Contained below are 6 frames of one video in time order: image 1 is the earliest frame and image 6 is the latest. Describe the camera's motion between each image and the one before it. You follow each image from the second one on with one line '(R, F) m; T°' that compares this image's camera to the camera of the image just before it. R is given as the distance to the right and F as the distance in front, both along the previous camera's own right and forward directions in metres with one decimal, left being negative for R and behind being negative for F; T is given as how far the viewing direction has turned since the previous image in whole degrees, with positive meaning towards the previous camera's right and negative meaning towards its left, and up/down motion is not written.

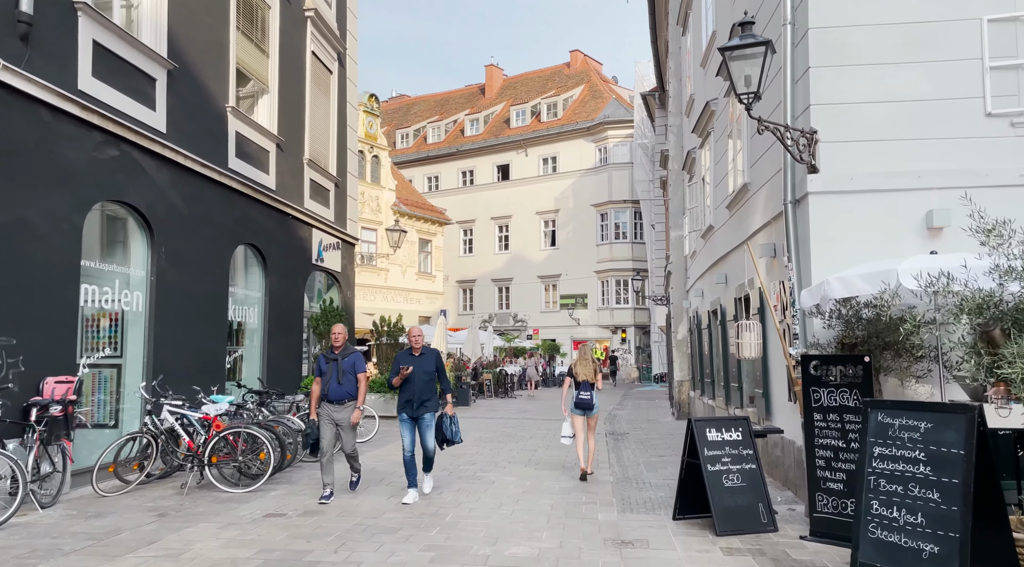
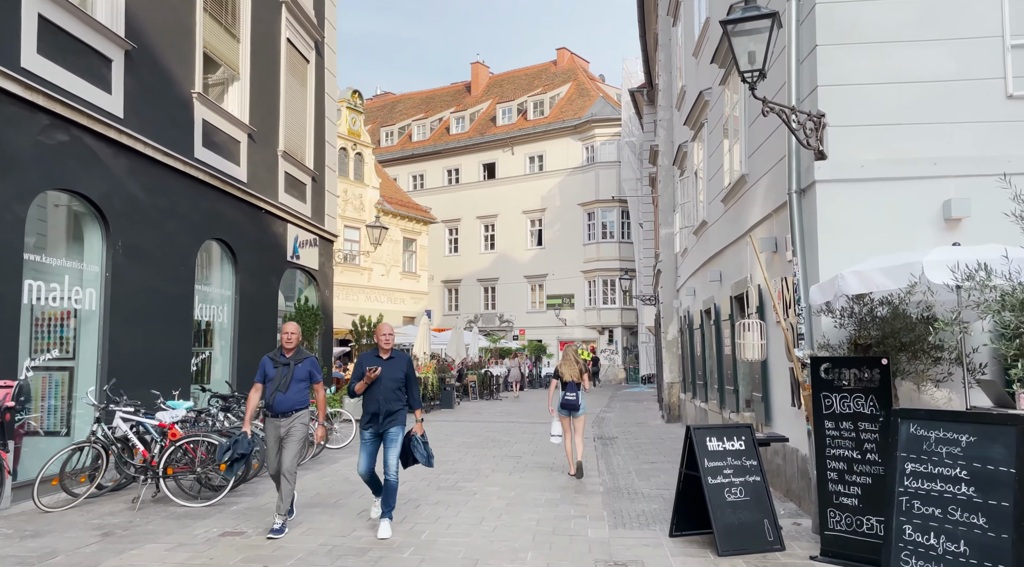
(0.0, +0.6) m; +1°
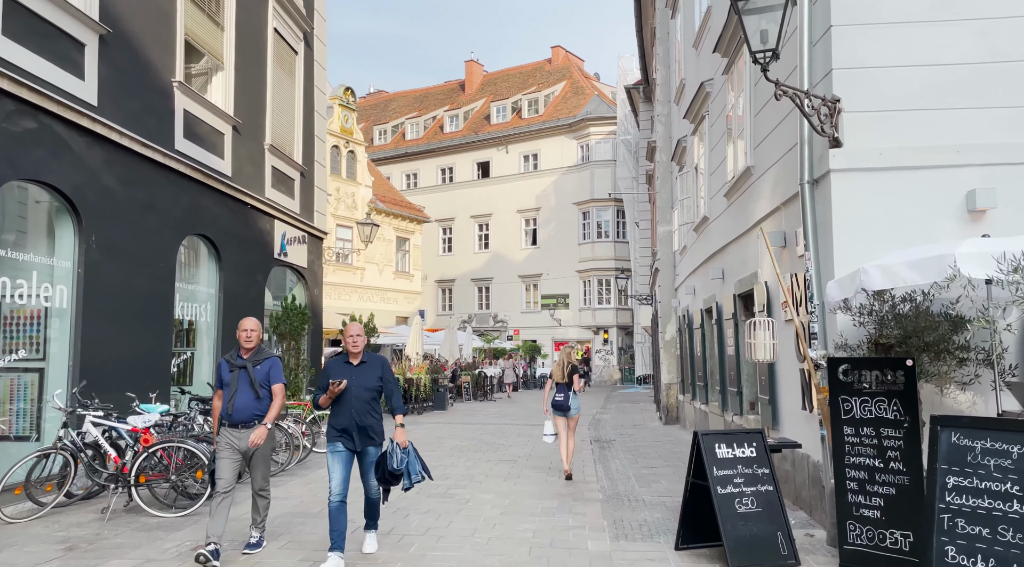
(0.0, +0.4) m; 0°
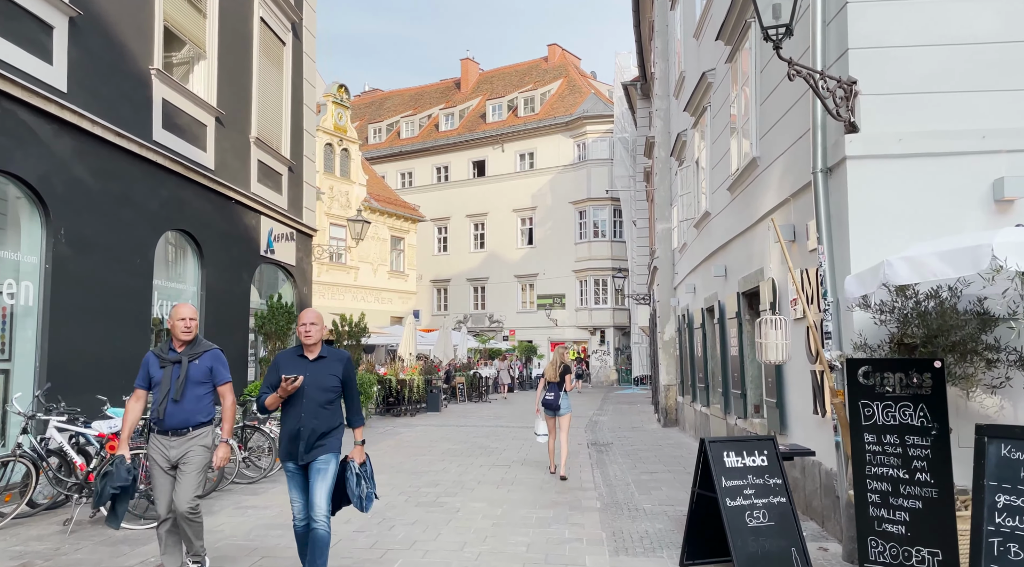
(0.0, +0.4) m; 0°
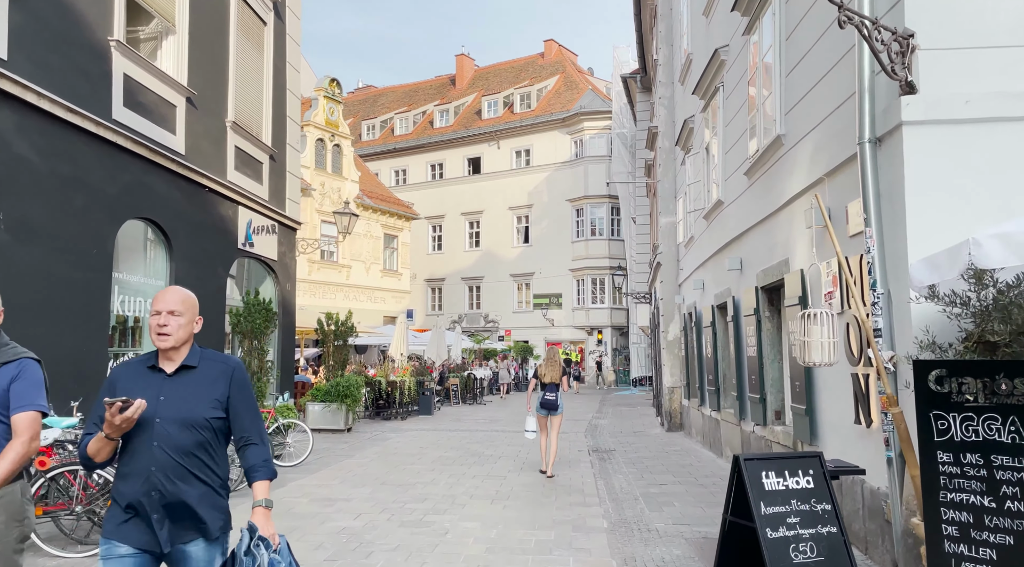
(0.0, +0.9) m; 0°
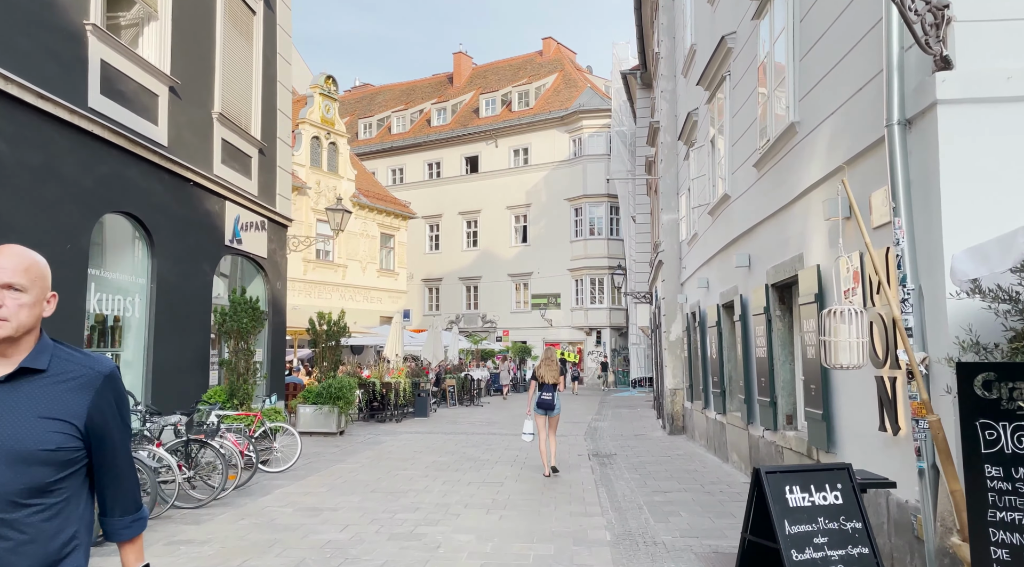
(0.0, +0.4) m; 0°
